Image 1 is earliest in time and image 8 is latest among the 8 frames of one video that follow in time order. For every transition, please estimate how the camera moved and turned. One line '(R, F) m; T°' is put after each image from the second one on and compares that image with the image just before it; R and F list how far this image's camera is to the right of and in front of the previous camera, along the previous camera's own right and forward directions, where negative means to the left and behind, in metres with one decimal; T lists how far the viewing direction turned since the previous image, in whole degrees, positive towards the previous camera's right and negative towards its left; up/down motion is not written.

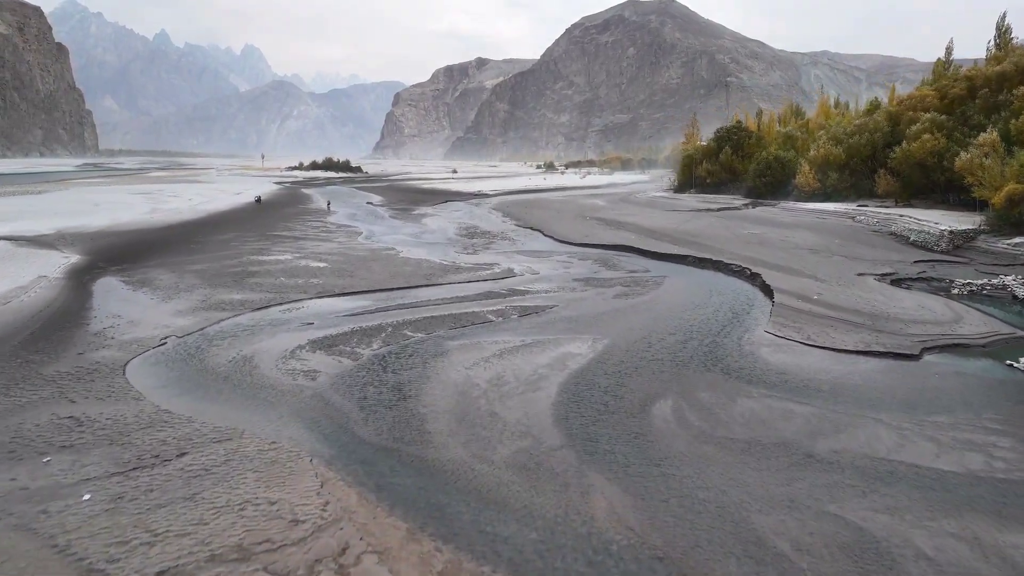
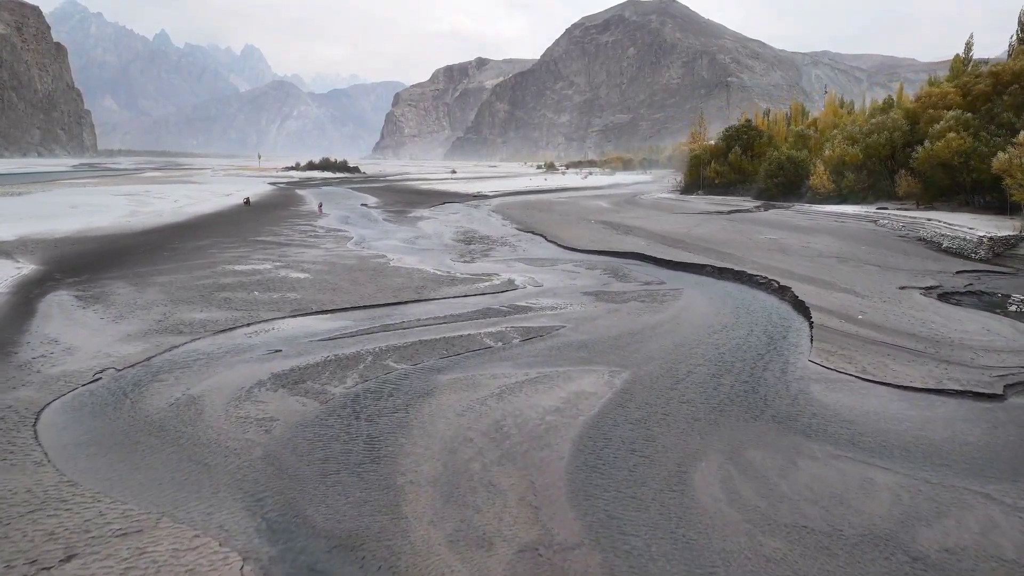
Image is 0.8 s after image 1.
(0.0, +1.3) m; 0°
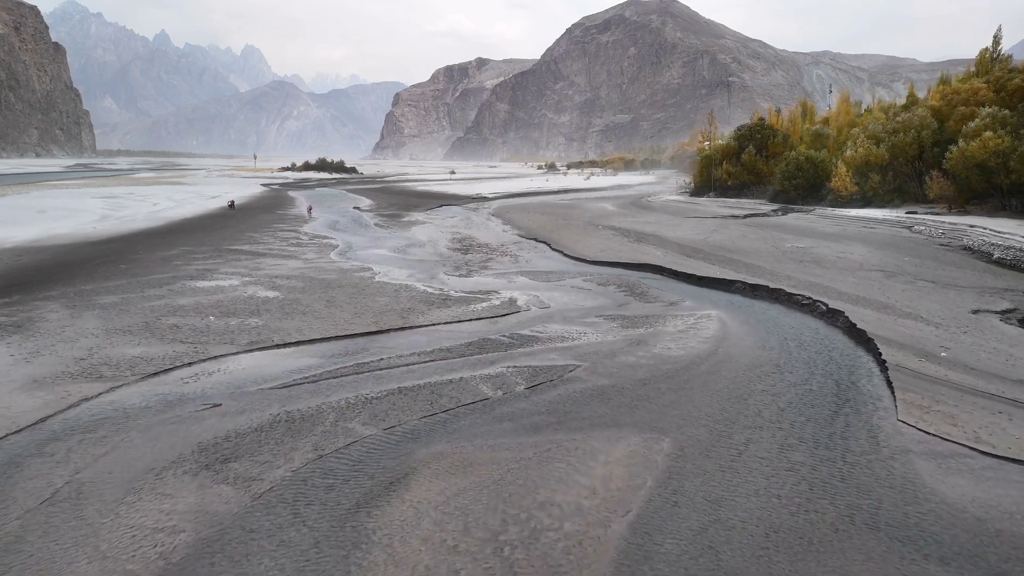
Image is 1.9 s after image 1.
(0.0, +1.6) m; 0°
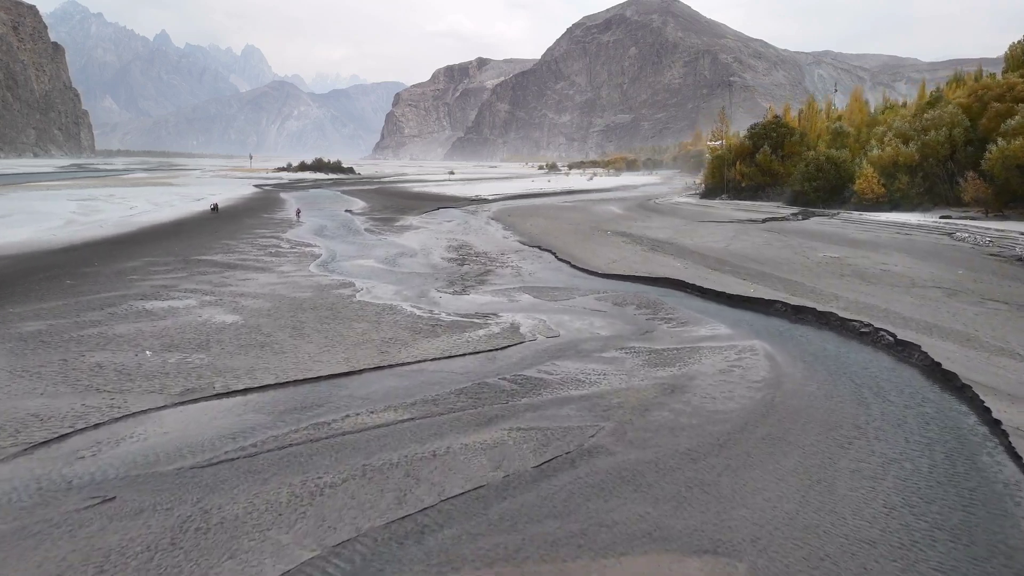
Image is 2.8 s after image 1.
(0.0, +1.6) m; 0°
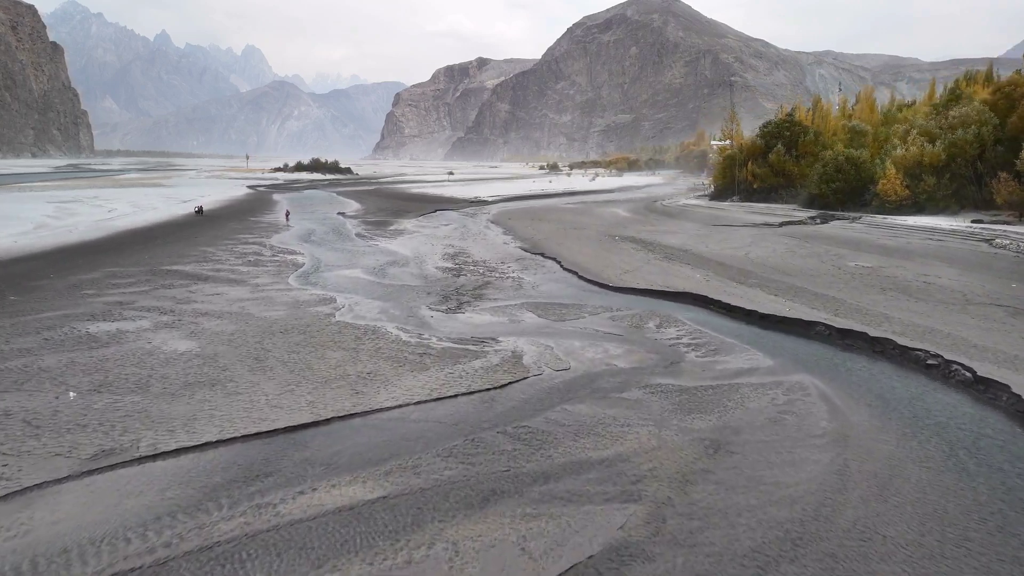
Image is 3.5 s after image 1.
(0.0, +1.3) m; 0°
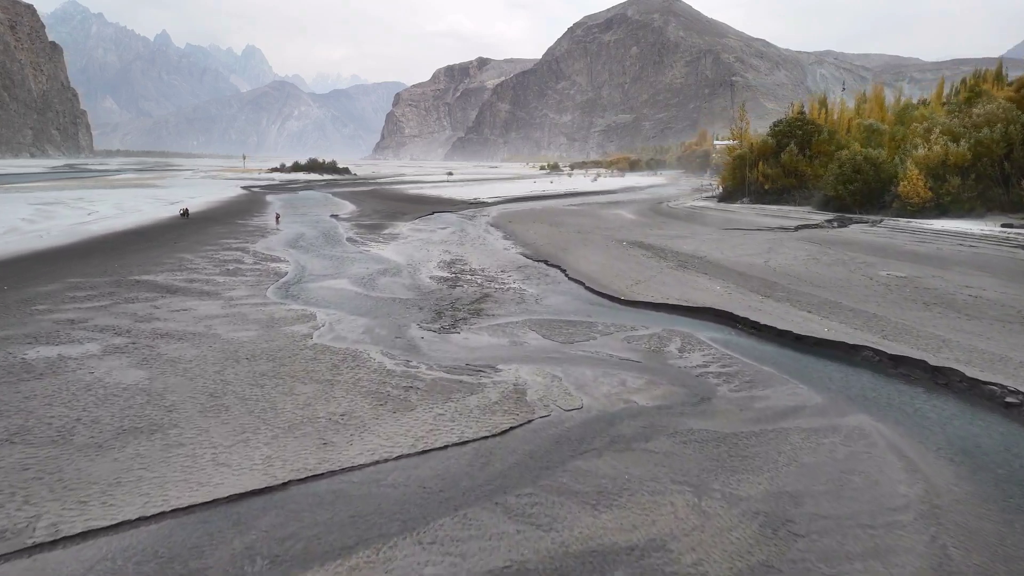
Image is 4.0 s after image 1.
(0.0, +1.1) m; 0°
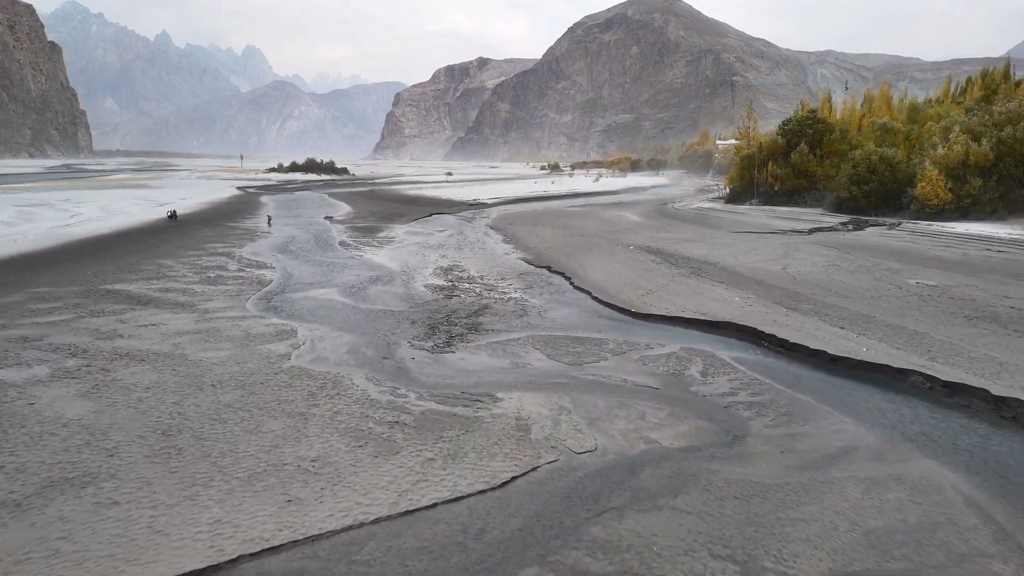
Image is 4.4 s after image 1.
(0.0, +0.9) m; 0°
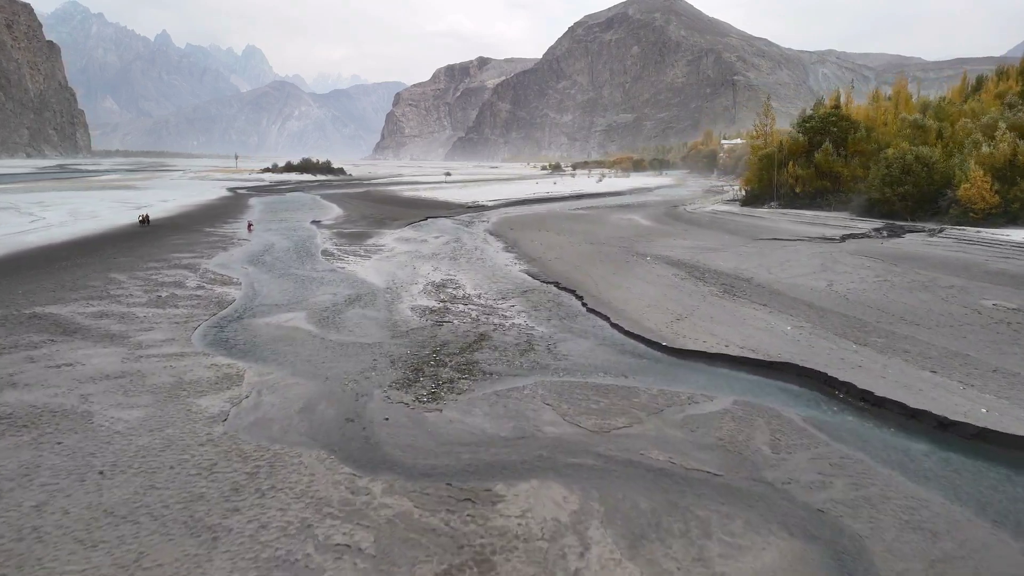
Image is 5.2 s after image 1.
(0.0, +1.8) m; 0°
